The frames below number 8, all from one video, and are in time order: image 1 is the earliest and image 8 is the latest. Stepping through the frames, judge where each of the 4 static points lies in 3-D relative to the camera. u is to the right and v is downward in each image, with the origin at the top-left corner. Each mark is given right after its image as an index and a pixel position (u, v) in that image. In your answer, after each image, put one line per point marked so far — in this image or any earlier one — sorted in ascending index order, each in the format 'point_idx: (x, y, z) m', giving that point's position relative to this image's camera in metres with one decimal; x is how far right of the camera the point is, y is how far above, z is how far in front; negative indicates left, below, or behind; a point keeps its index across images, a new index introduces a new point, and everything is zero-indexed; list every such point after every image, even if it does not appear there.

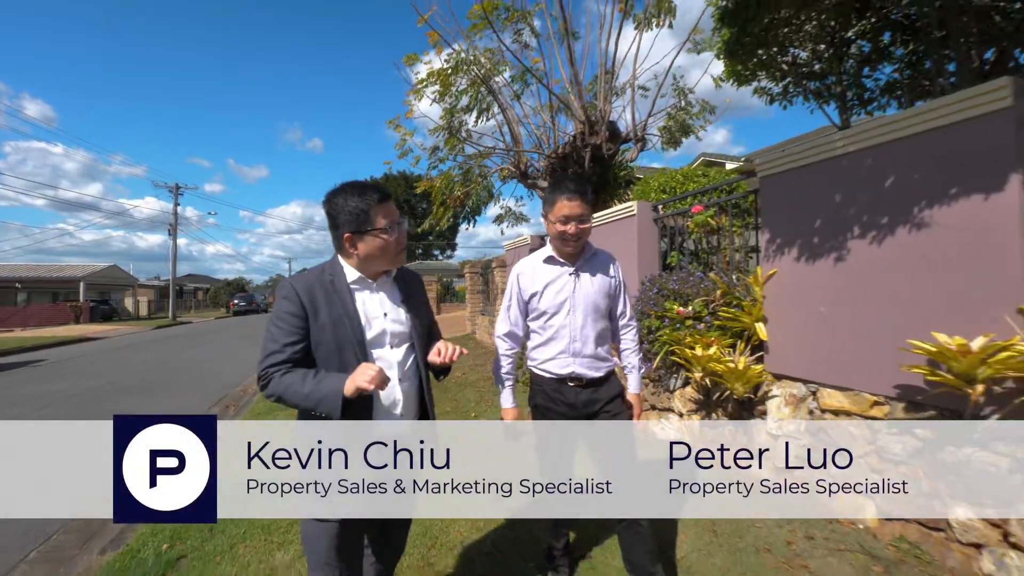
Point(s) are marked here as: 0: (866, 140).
0: (+2.1, +0.9, +2.8) m
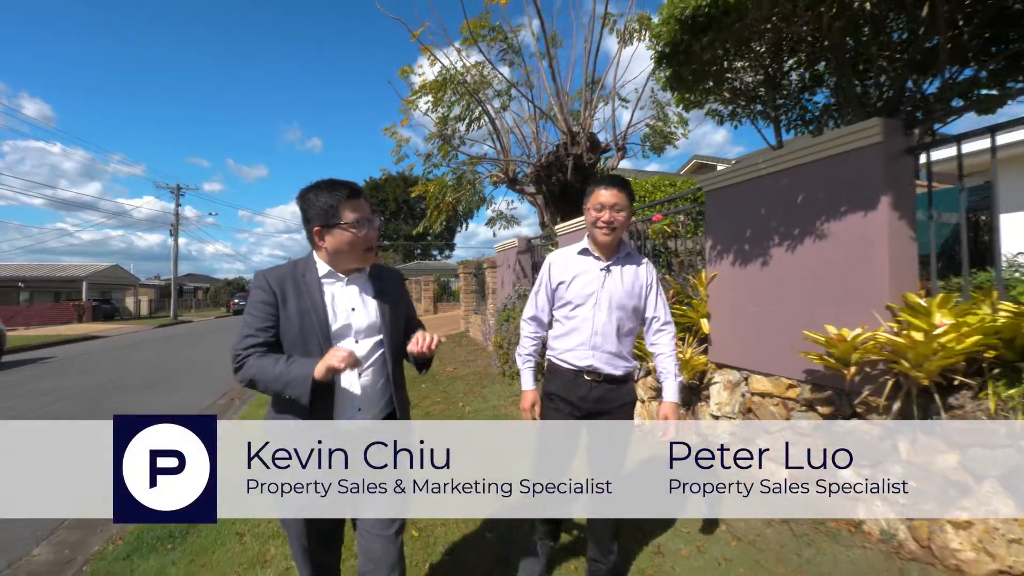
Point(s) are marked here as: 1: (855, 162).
0: (+1.9, +0.9, +3.3) m
1: (+2.1, +0.8, +2.9) m
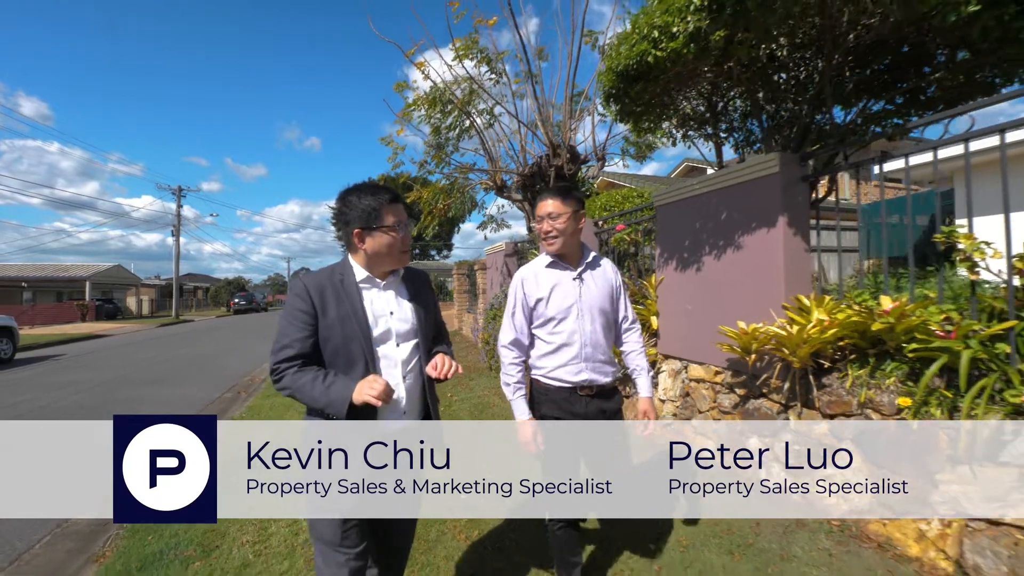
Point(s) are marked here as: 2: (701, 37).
0: (+1.7, +0.9, +4.0) m
1: (+1.8, +0.7, +3.5) m
2: (+1.2, +1.5, +3.0) m
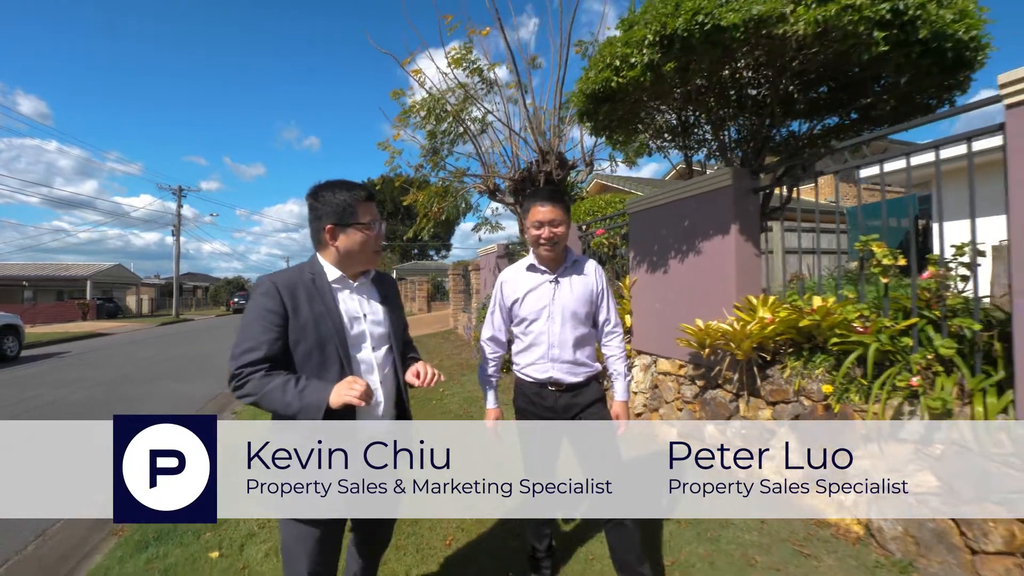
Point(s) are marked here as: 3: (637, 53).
0: (+1.5, +0.8, +4.4) m
1: (+1.7, +0.7, +3.9) m
2: (+1.0, +1.5, +3.3) m
3: (+0.9, +1.6, +3.4) m
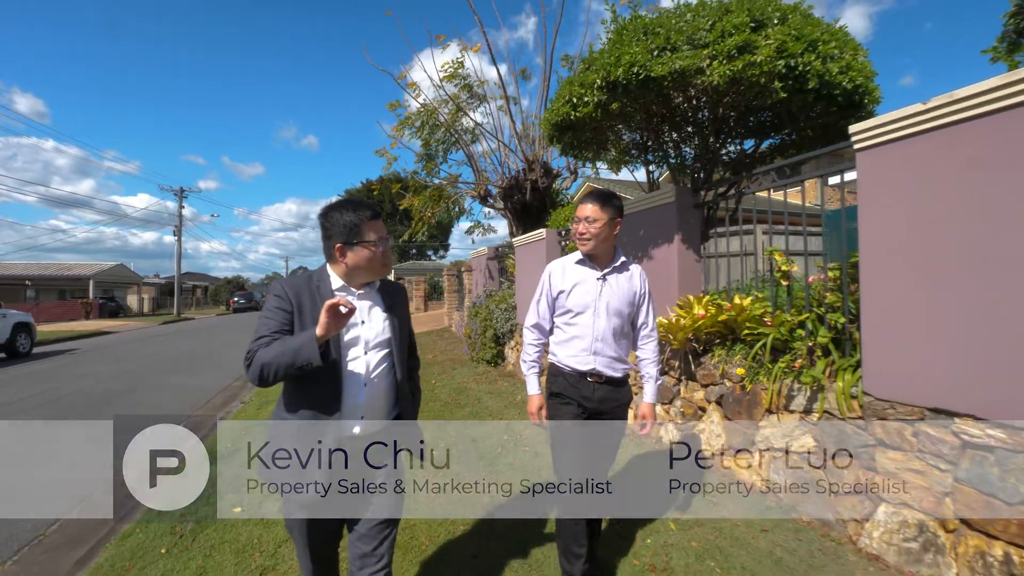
0: (+1.3, +0.8, +5.0) m
1: (+1.5, +0.7, +4.6) m
2: (+0.8, +1.5, +4.0) m
3: (+0.6, +1.6, +4.1) m
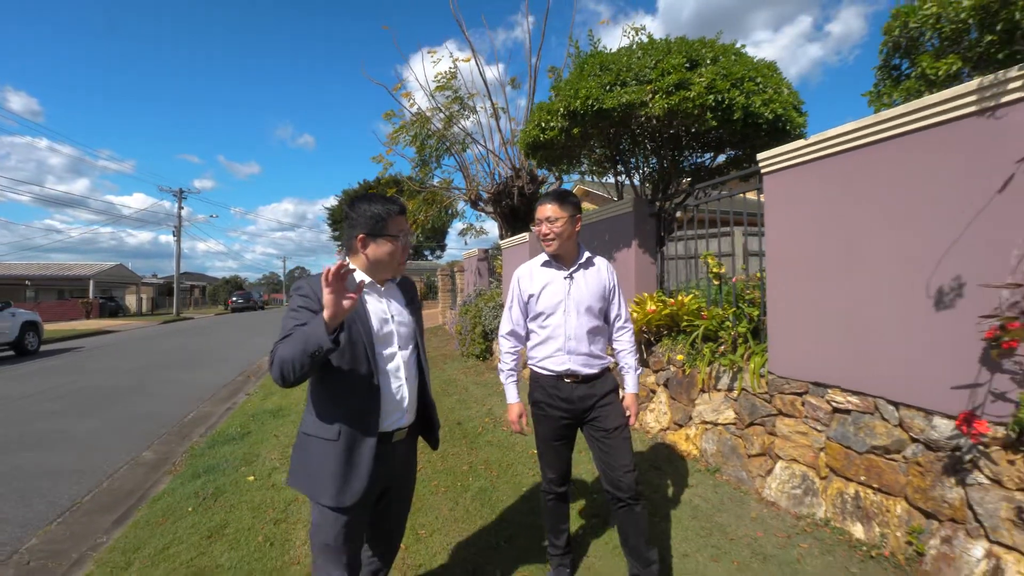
0: (+1.0, +0.9, +5.7) m
1: (+1.2, +0.7, +5.2) m
2: (+0.6, +1.5, +4.6) m
3: (+0.4, +1.6, +4.7) m
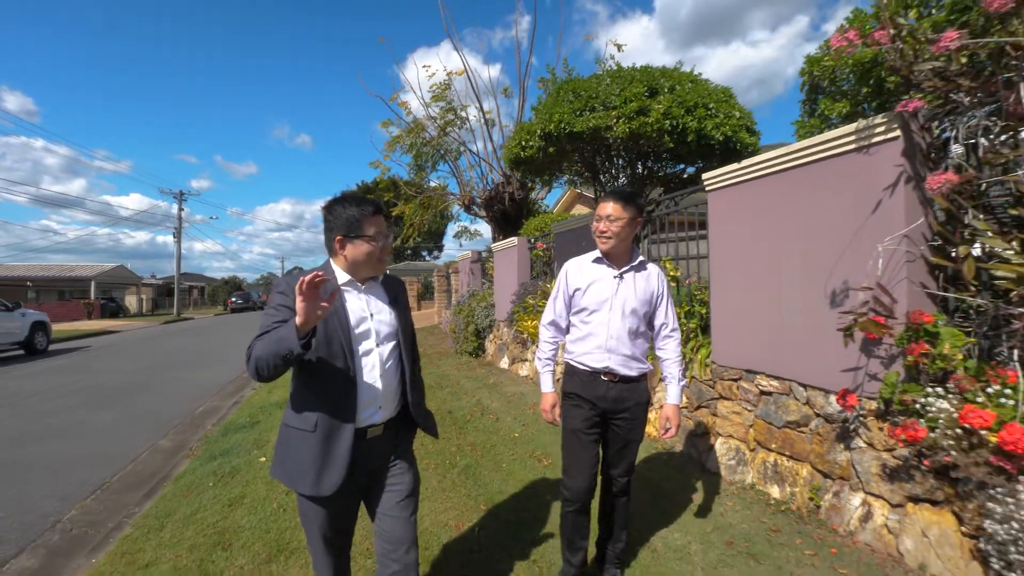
0: (+0.9, +0.8, +6.2) m
1: (+1.0, +0.7, +5.8) m
2: (+0.4, +1.5, +5.2) m
3: (+0.2, +1.6, +5.3) m
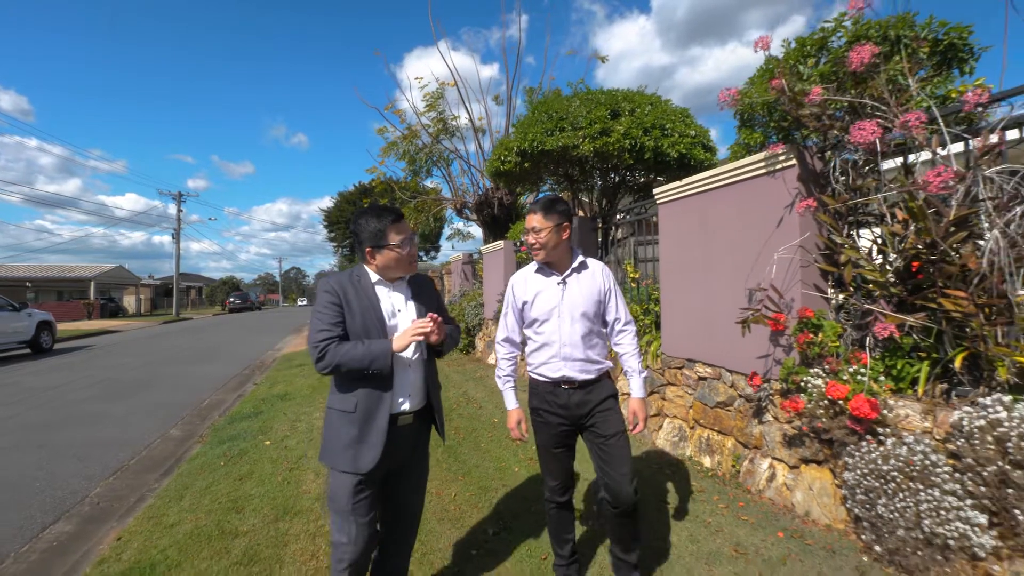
0: (+0.6, +0.8, +6.8) m
1: (+0.8, +0.7, +6.3) m
2: (+0.1, +1.5, +5.8) m
3: (0.0, +1.6, +5.8) m
